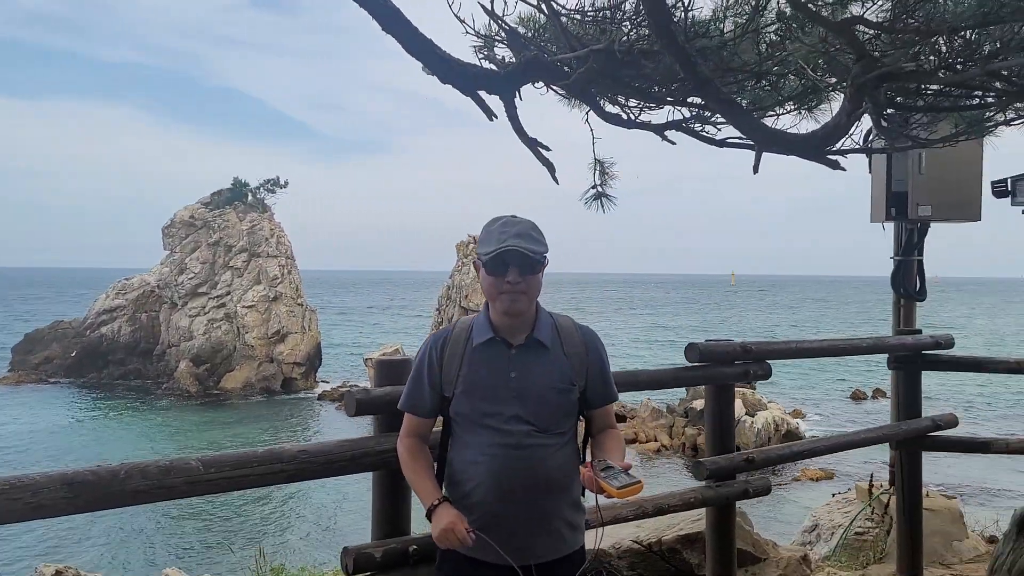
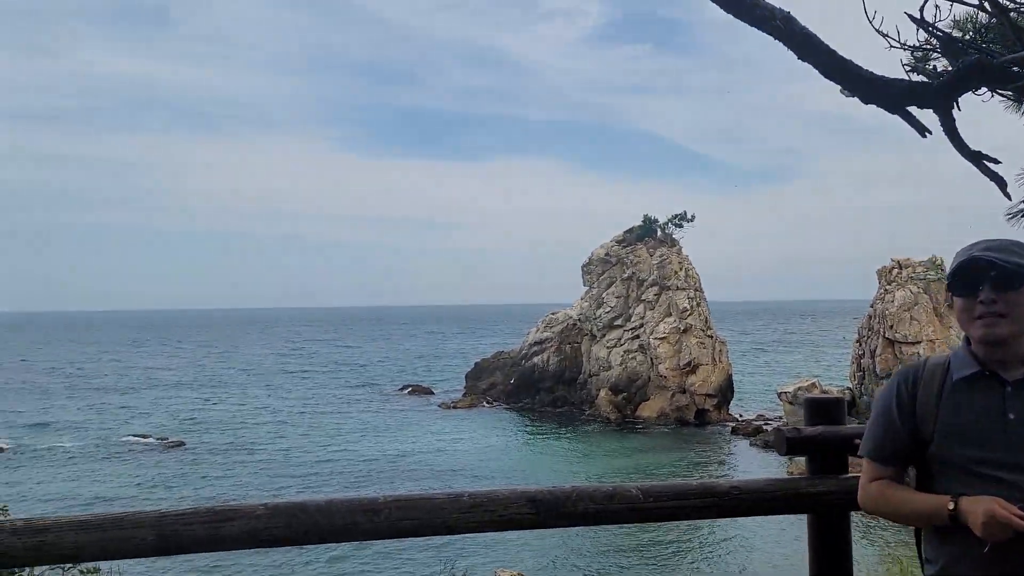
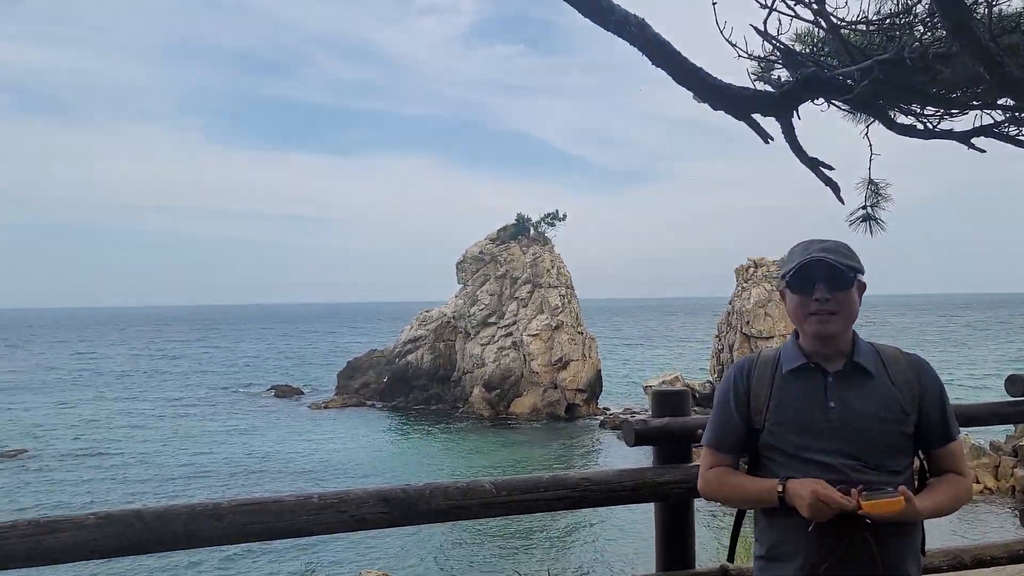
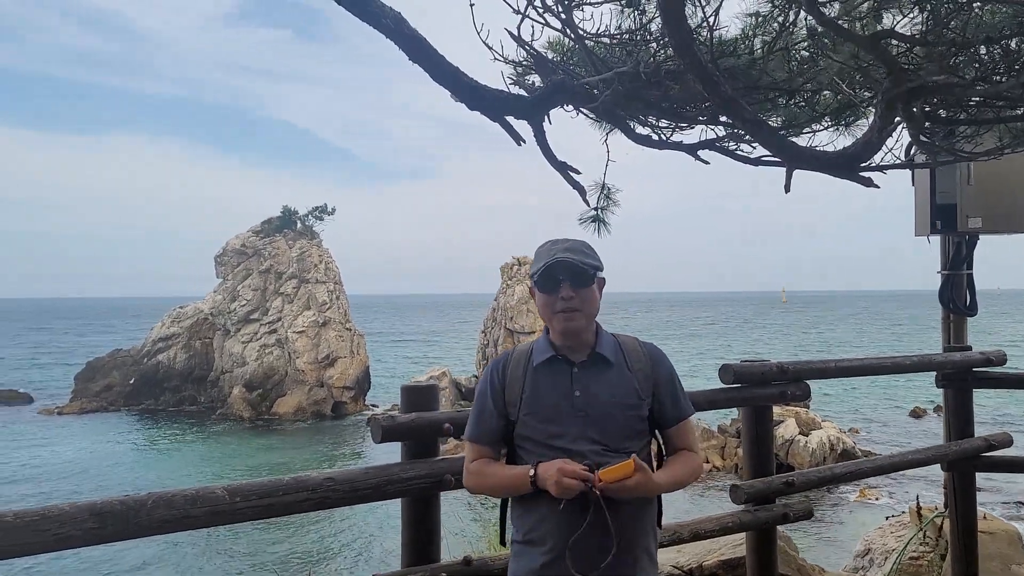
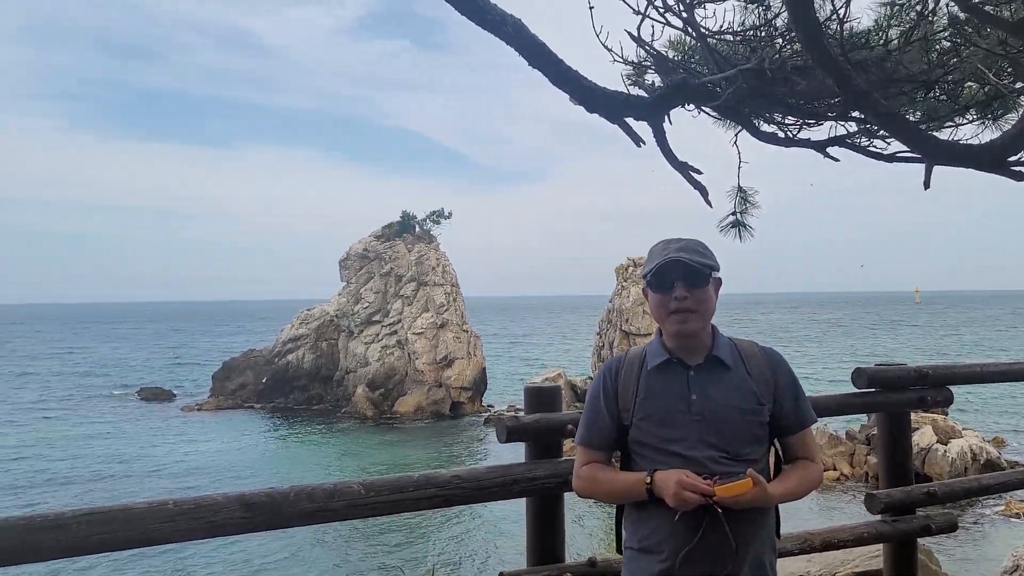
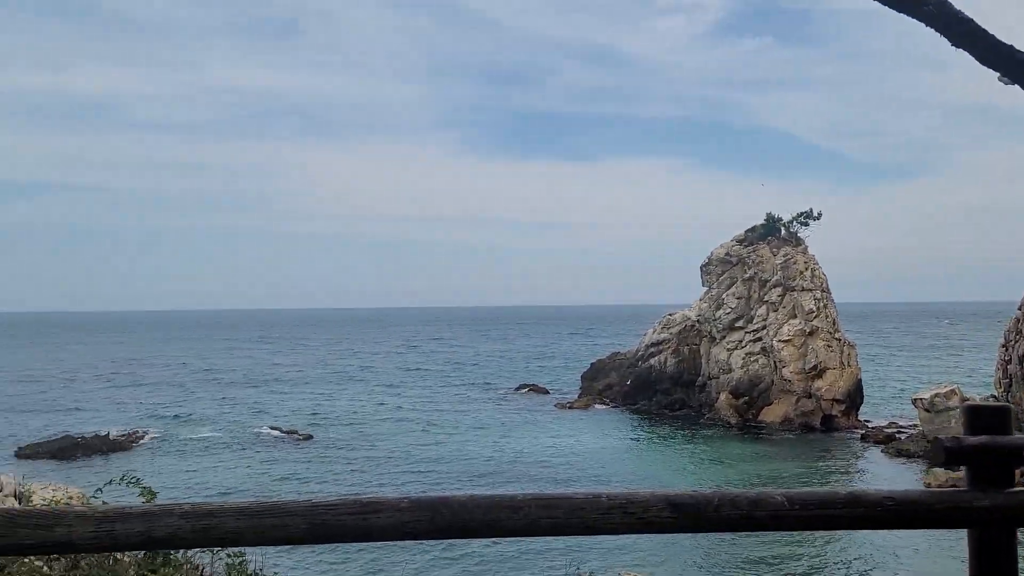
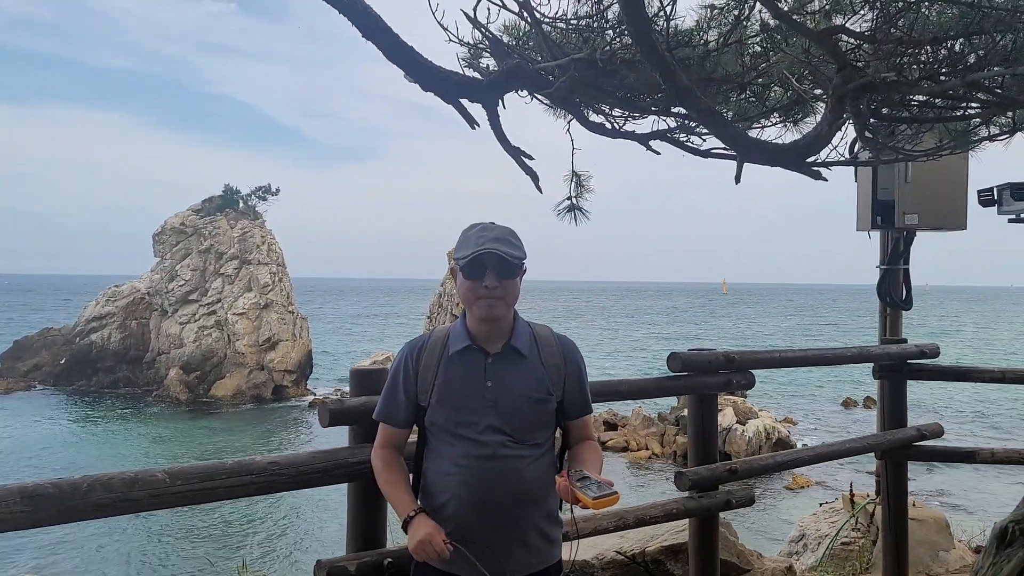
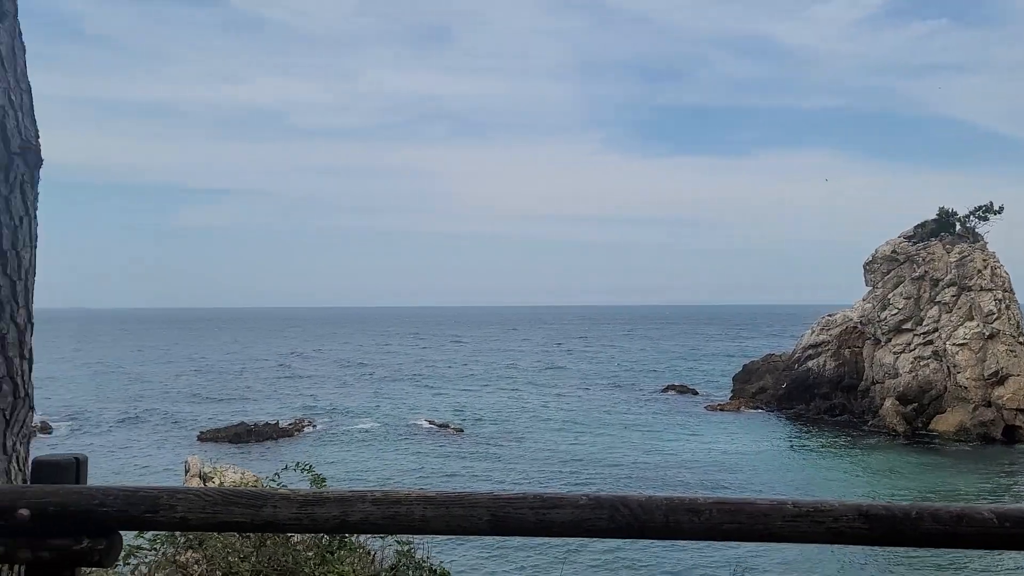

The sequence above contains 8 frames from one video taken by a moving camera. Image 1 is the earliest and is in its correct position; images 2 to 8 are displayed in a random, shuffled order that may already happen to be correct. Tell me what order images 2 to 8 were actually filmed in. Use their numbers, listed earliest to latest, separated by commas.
7, 4, 5, 3, 2, 6, 8
